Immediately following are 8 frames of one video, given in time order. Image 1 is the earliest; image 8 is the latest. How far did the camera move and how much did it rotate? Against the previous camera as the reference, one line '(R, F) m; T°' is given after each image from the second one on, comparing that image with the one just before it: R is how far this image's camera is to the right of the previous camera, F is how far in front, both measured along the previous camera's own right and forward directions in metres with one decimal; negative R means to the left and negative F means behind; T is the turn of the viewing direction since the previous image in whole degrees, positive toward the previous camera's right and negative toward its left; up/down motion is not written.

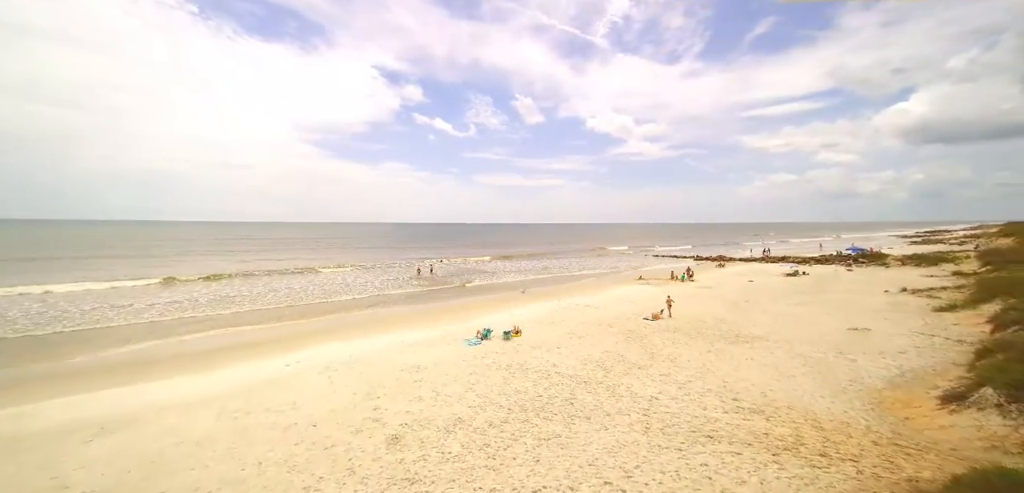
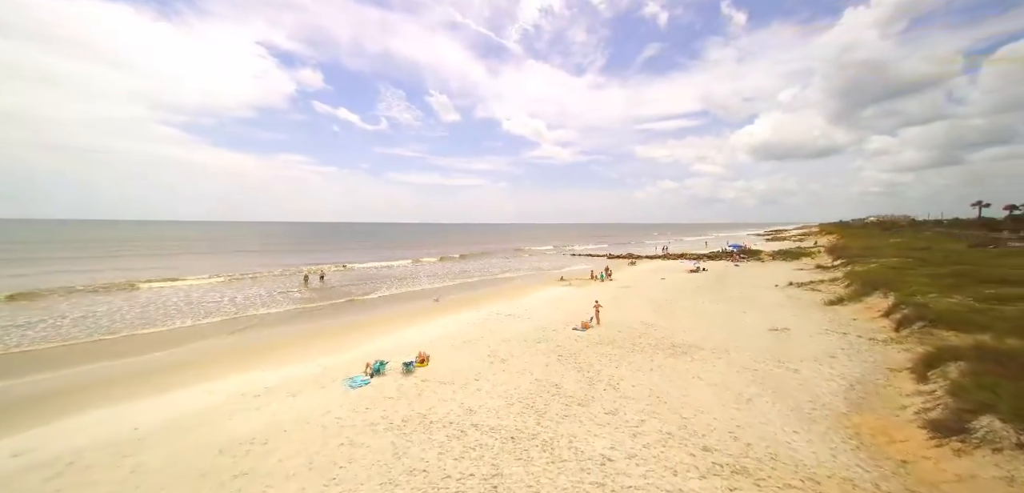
(+0.4, +3.2) m; +12°
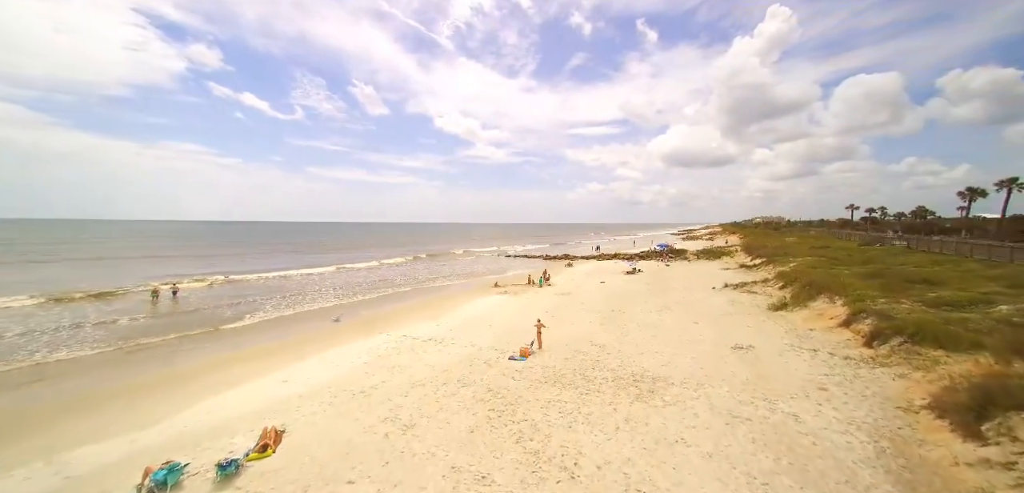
(+0.6, +4.0) m; +10°
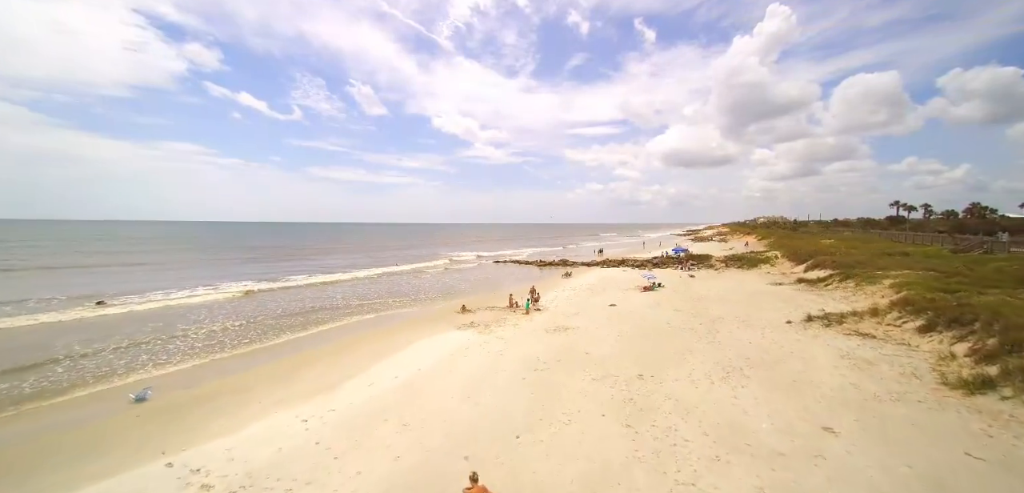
(+1.6, +9.8) m; 0°
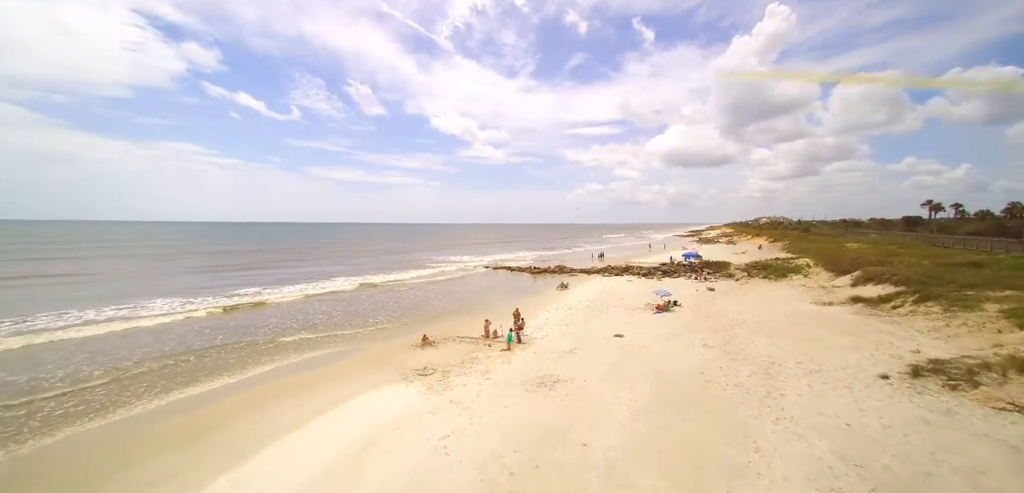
(+1.2, +5.8) m; 0°
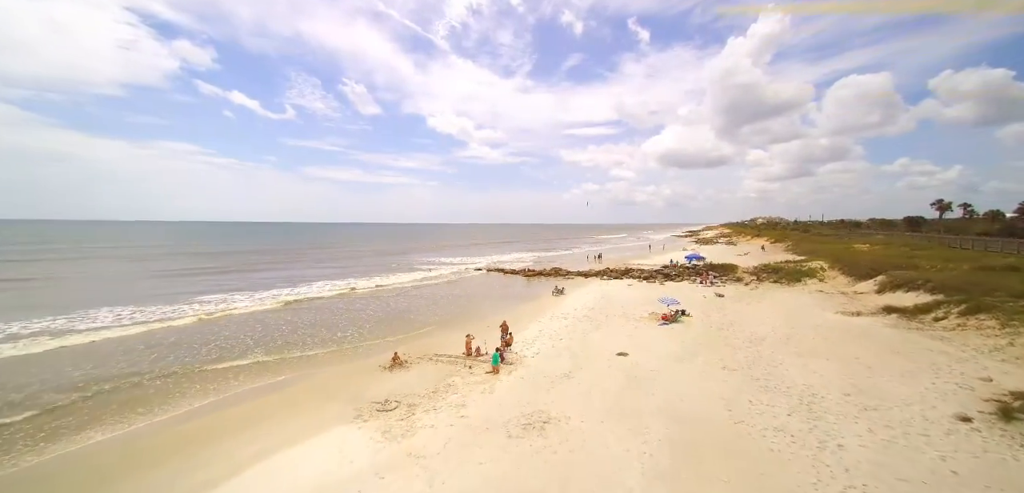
(+0.5, +2.7) m; +1°
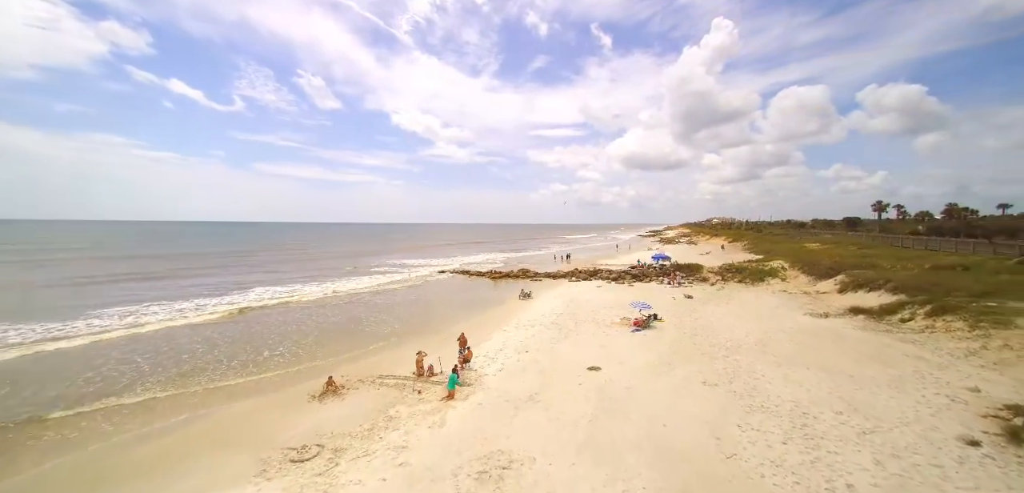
(+0.3, +2.0) m; +5°
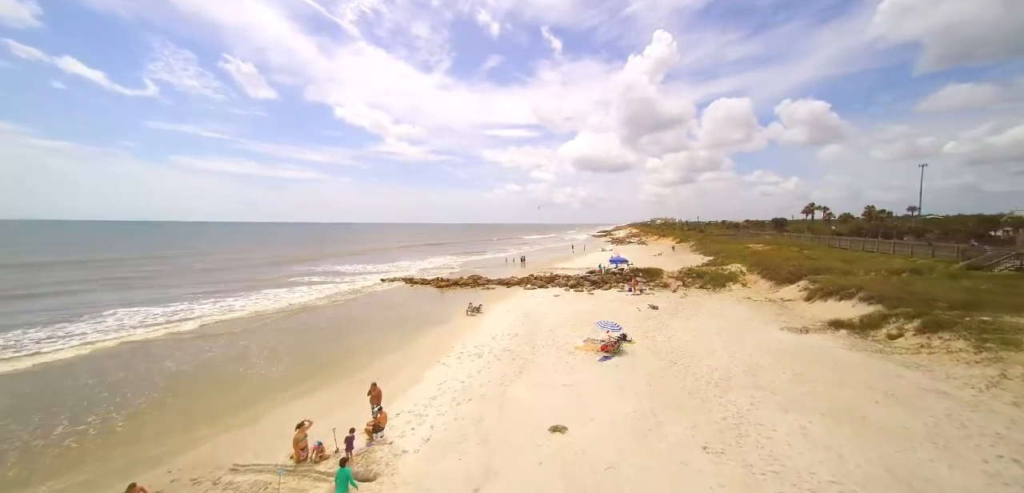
(+0.6, +4.1) m; +7°
